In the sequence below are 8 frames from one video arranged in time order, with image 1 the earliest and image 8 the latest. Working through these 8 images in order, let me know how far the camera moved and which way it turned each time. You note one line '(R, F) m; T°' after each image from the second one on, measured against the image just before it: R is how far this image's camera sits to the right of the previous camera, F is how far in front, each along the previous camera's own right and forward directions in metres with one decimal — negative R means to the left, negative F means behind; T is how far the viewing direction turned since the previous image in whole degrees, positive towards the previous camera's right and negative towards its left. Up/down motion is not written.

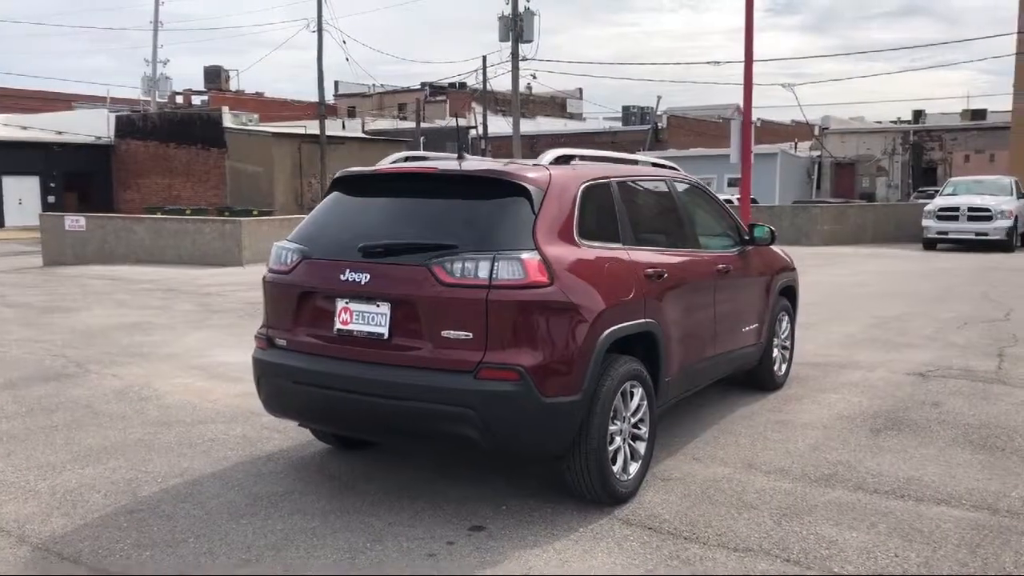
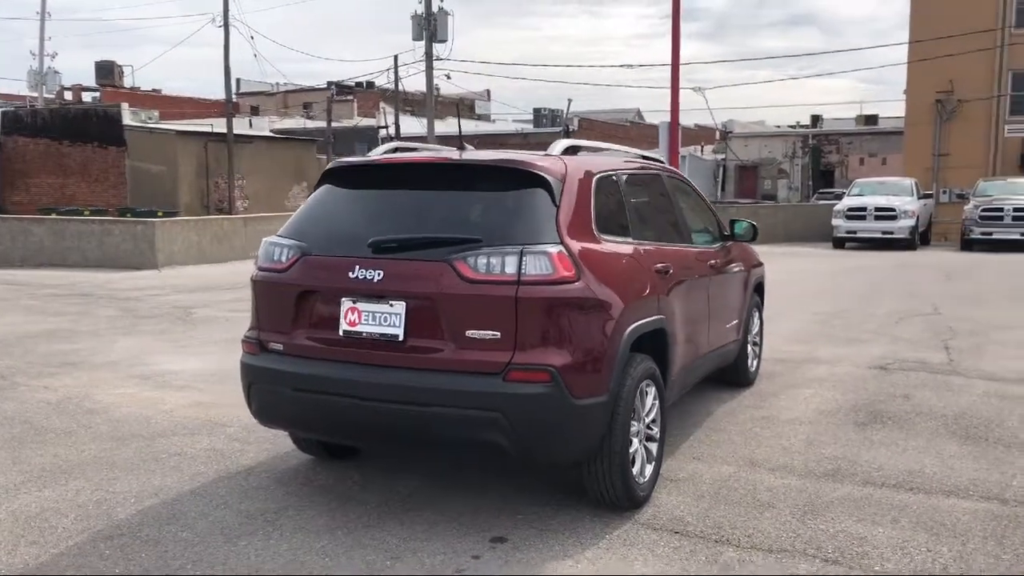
(-0.6, +0.3) m; +6°
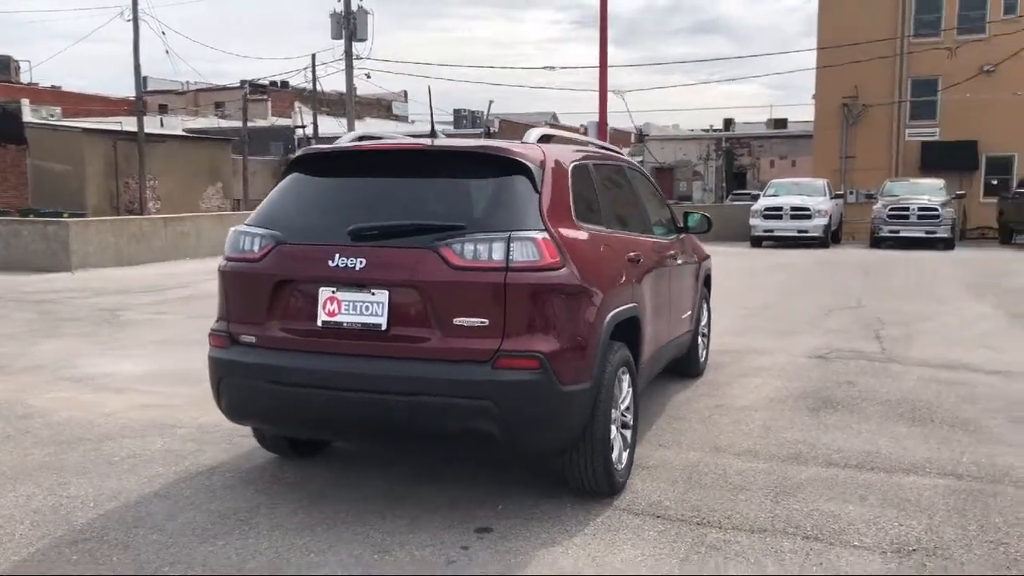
(-0.3, 0.0) m; +5°
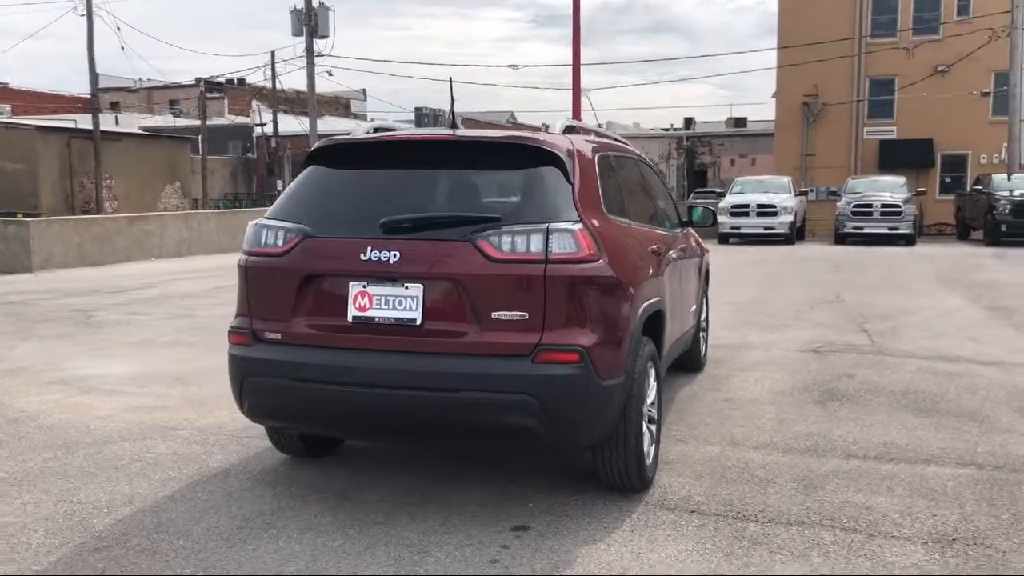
(-0.4, +0.1) m; +3°
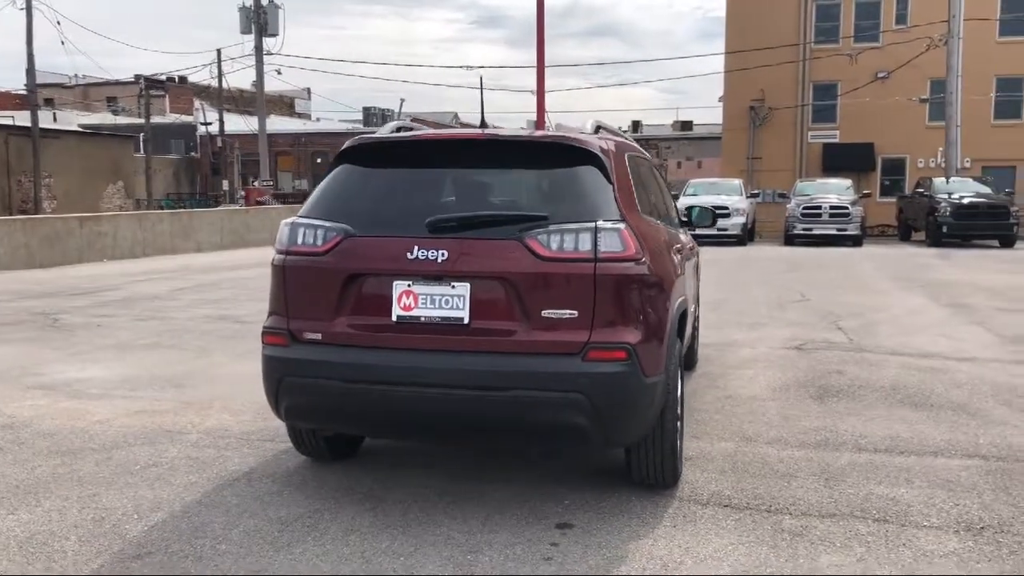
(-0.5, 0.0) m; +4°
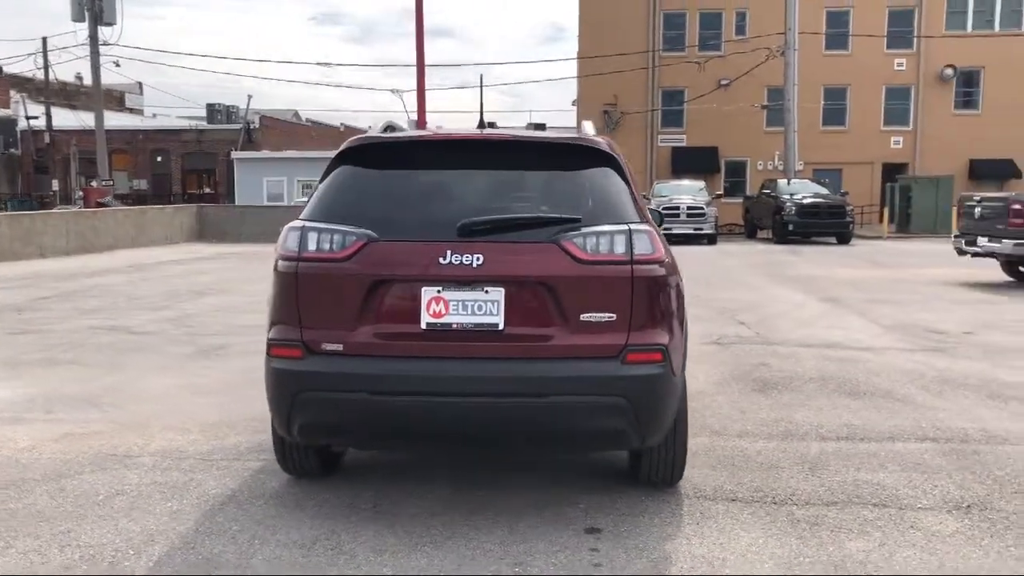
(-0.8, +0.2) m; +10°
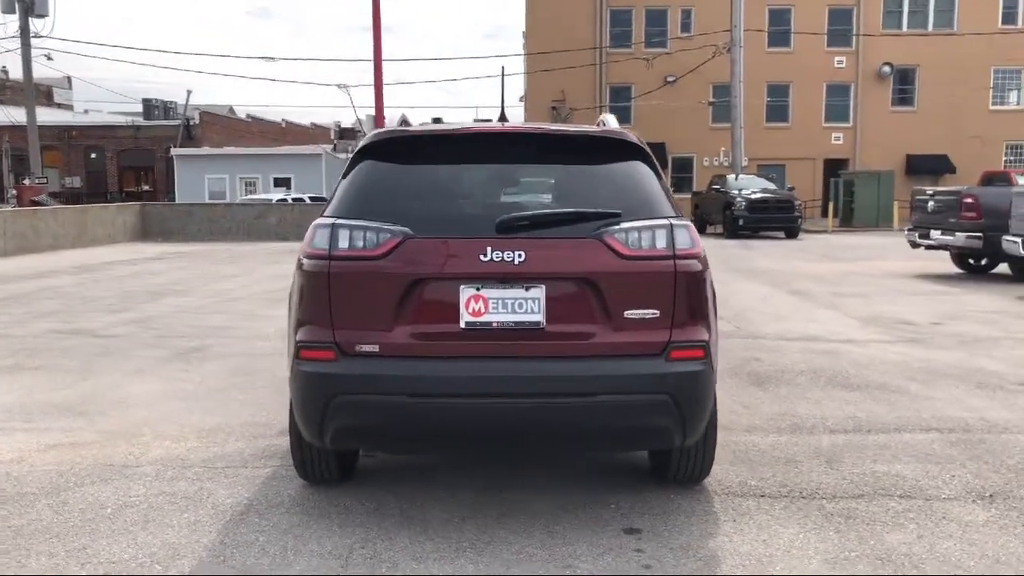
(-0.4, +0.1) m; +4°
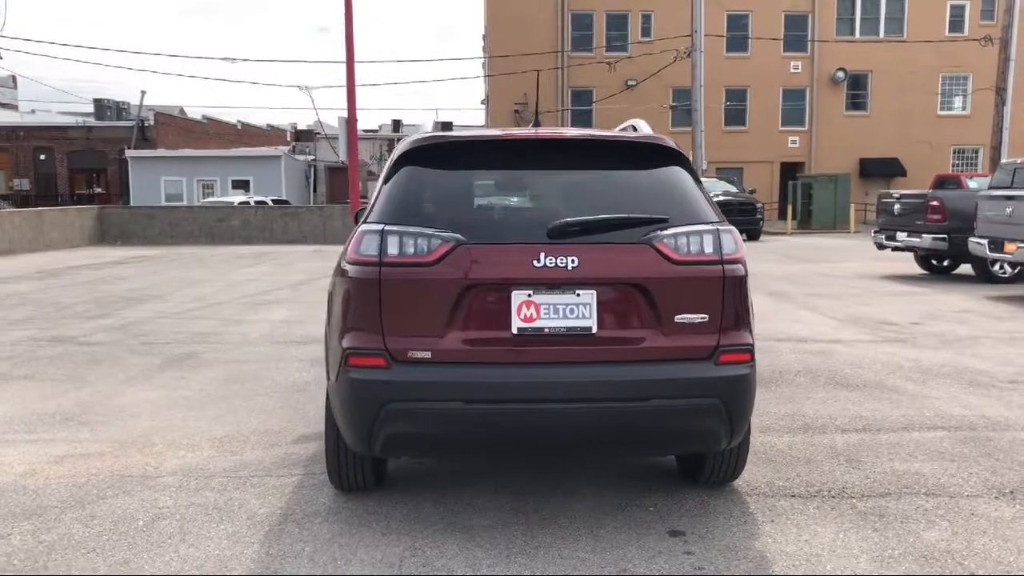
(-0.4, 0.0) m; +3°
